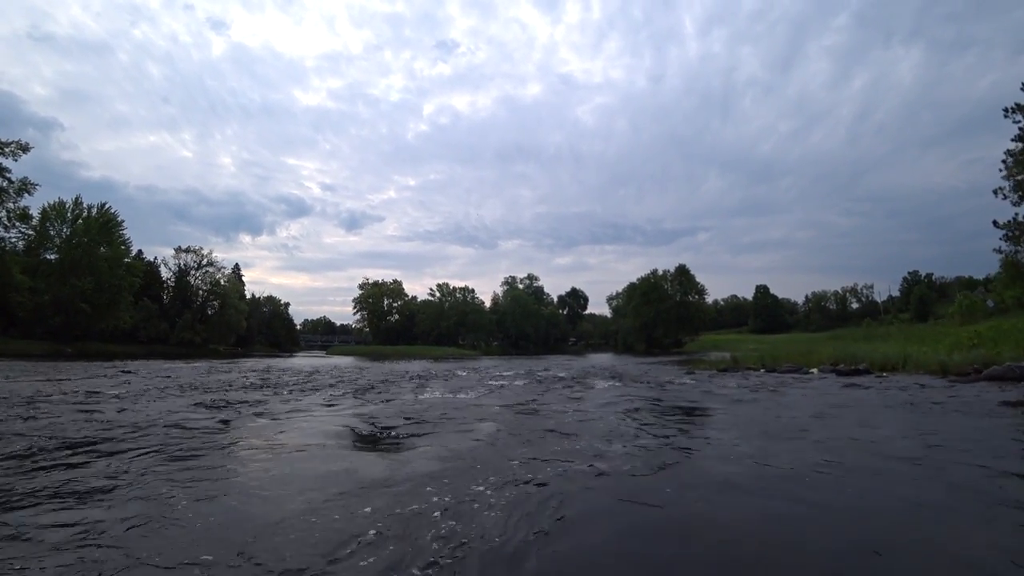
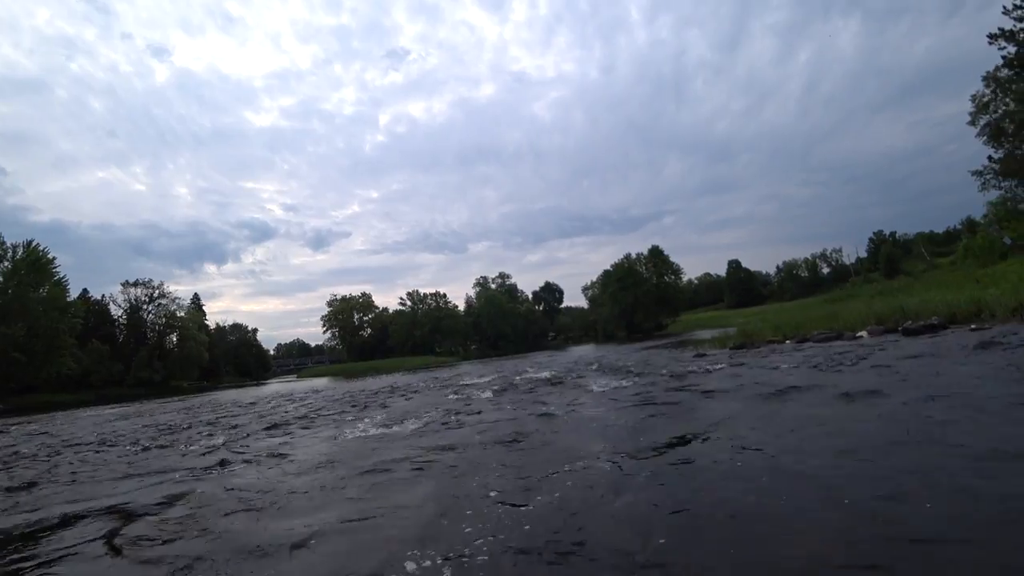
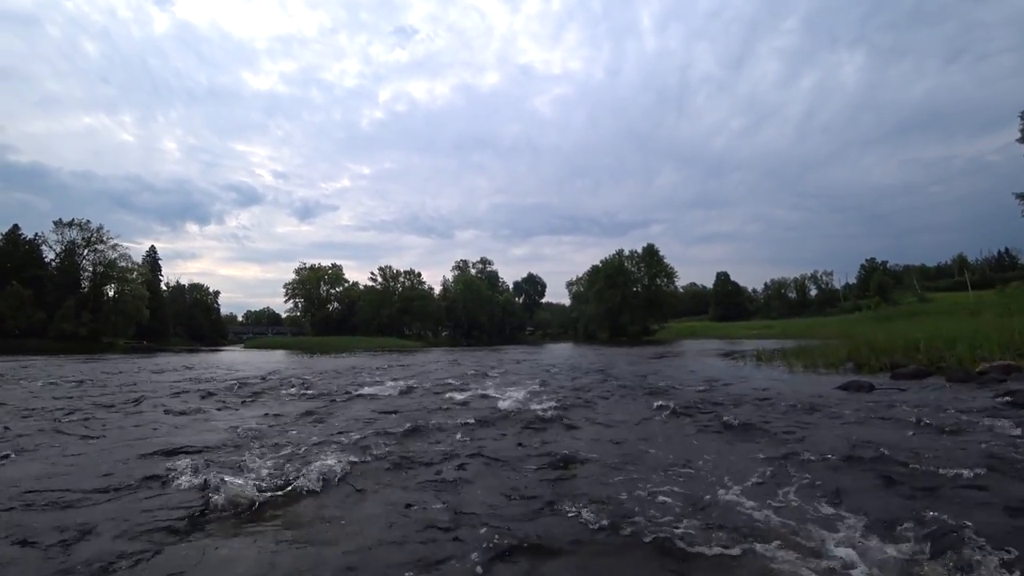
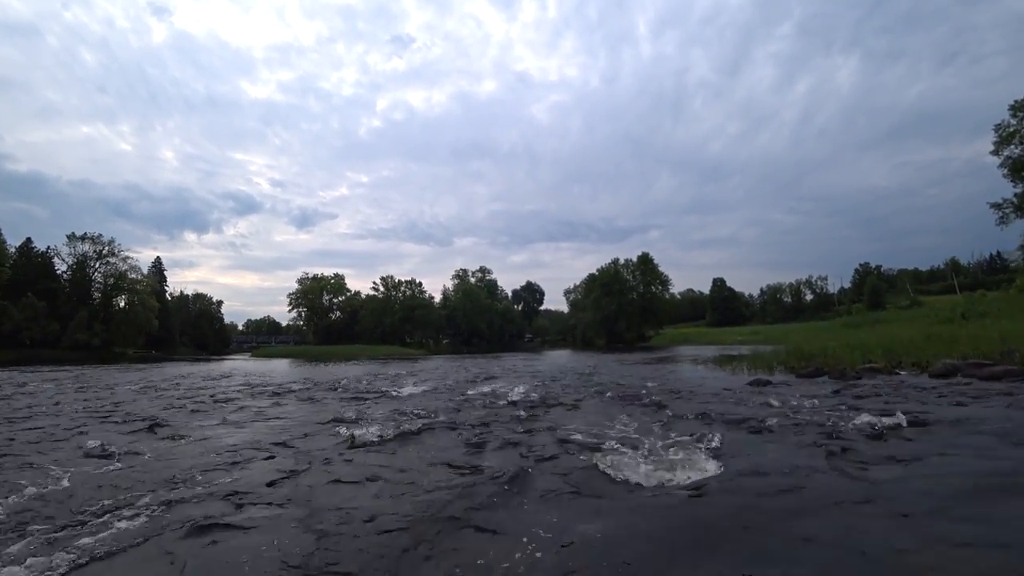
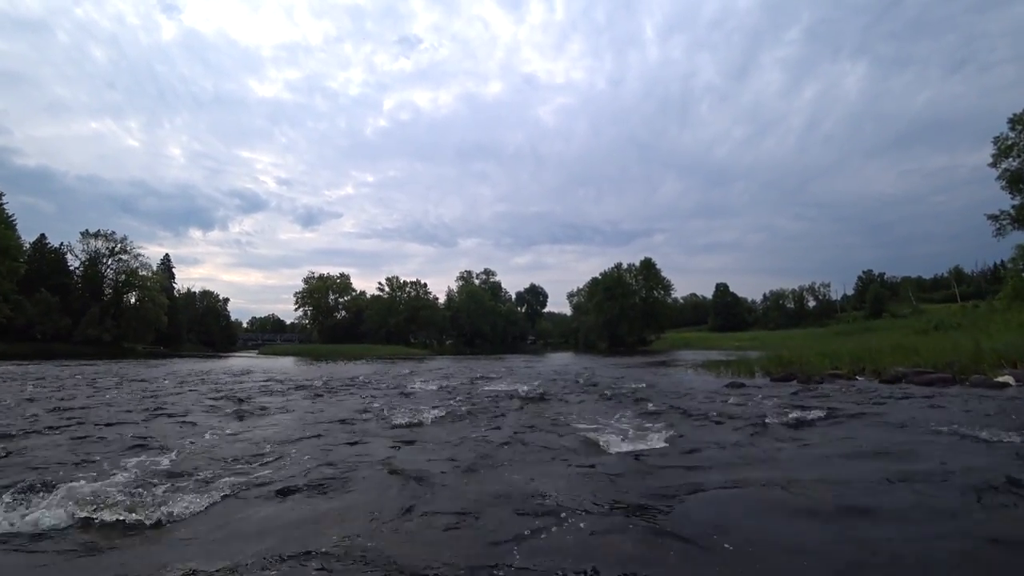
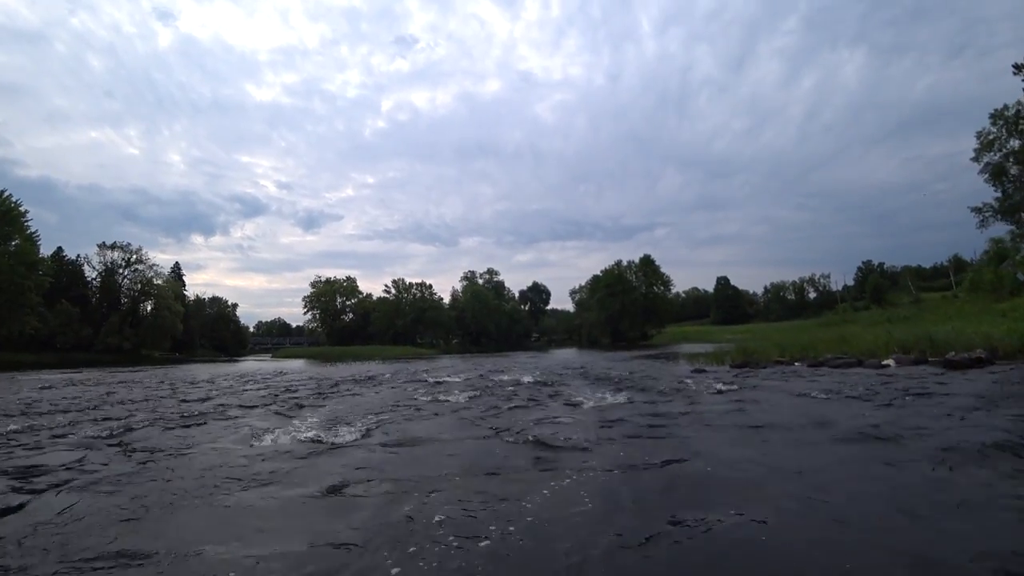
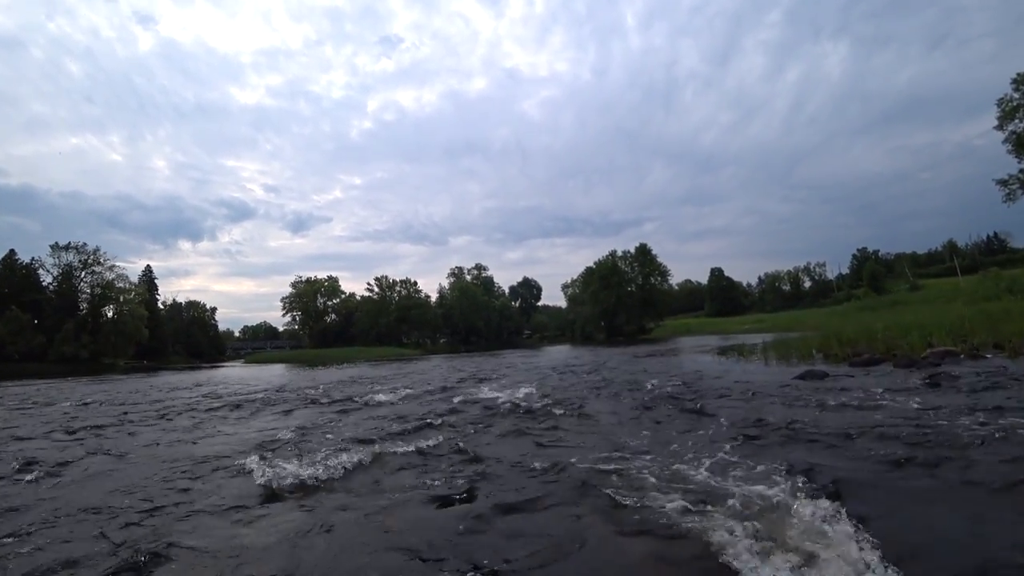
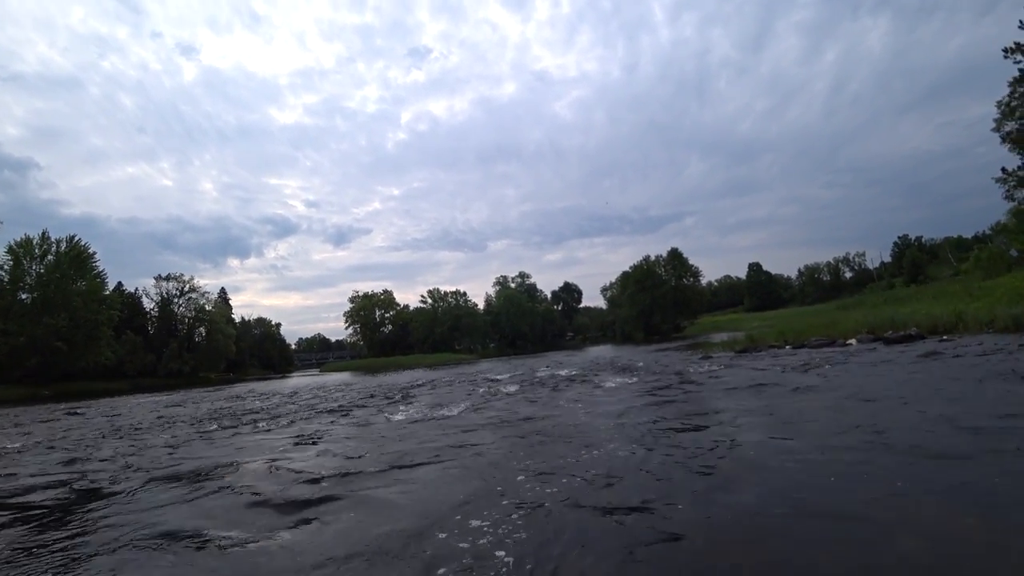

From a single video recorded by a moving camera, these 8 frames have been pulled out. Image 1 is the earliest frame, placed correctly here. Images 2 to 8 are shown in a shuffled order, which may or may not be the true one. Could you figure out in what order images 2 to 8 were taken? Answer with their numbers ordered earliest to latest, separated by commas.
8, 2, 6, 5, 4, 7, 3
